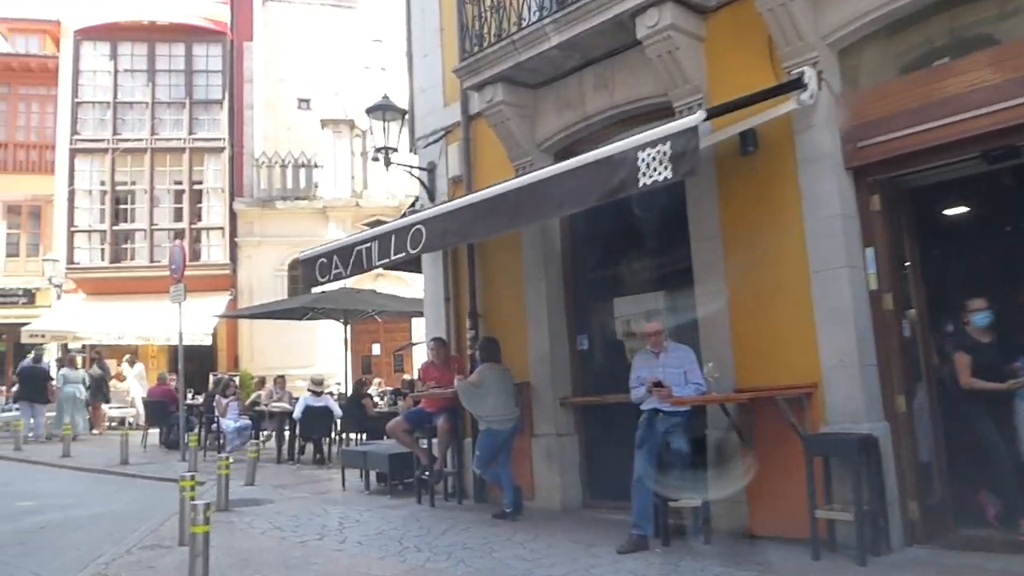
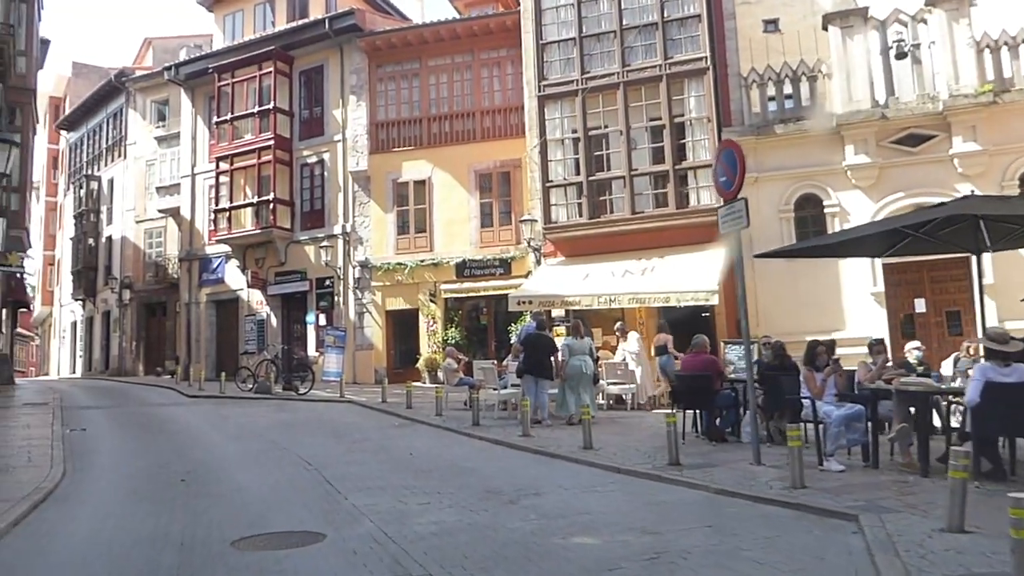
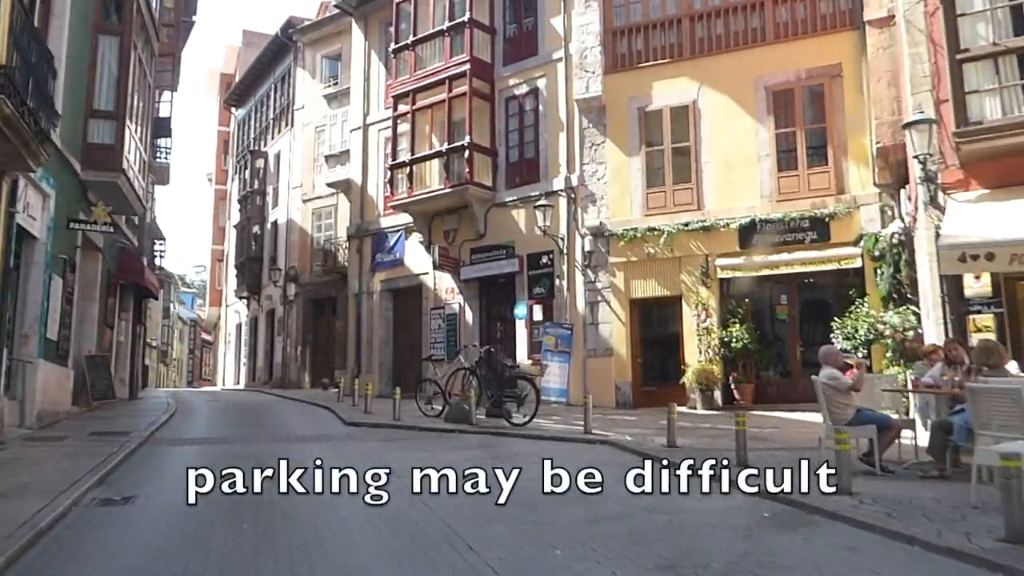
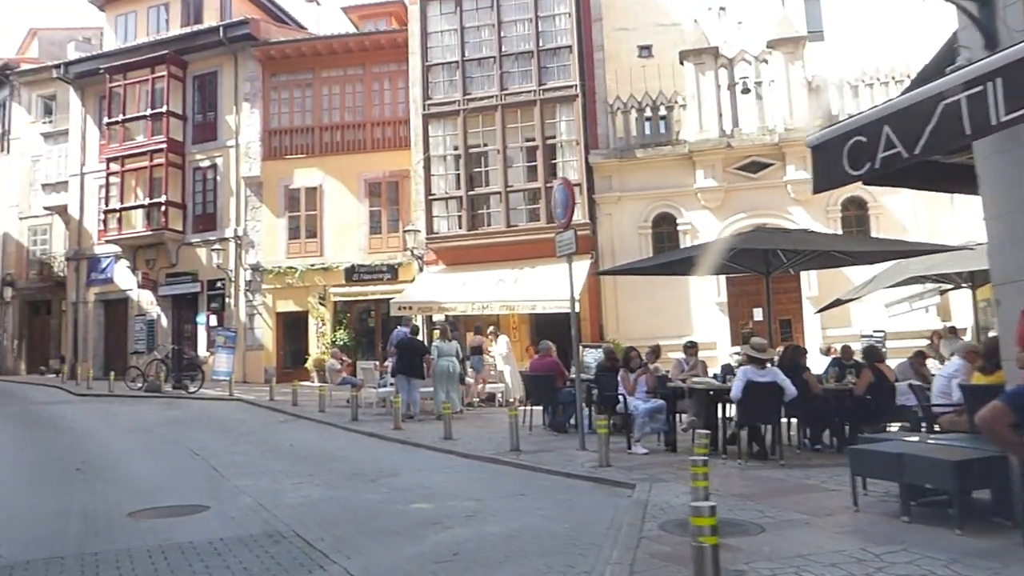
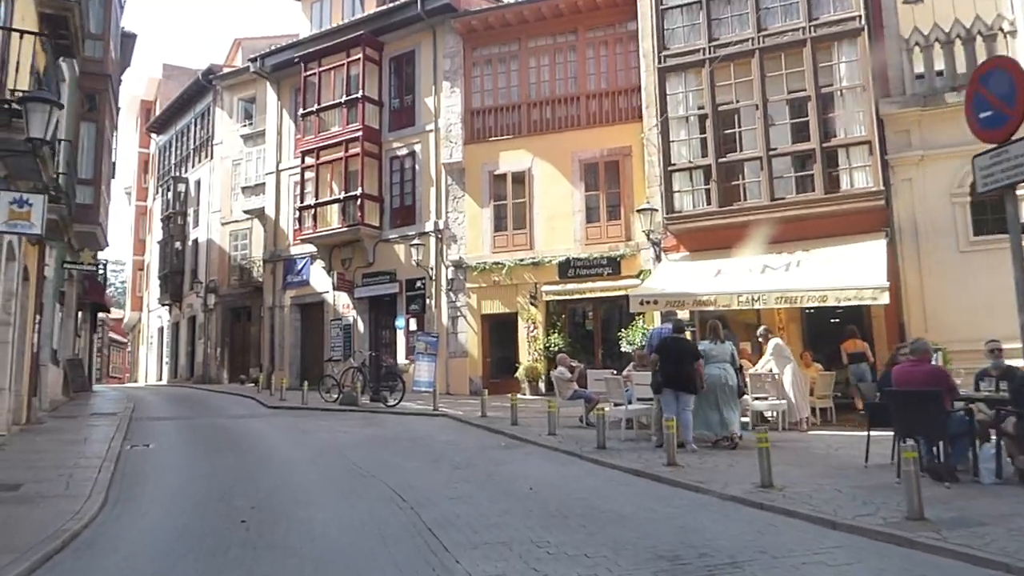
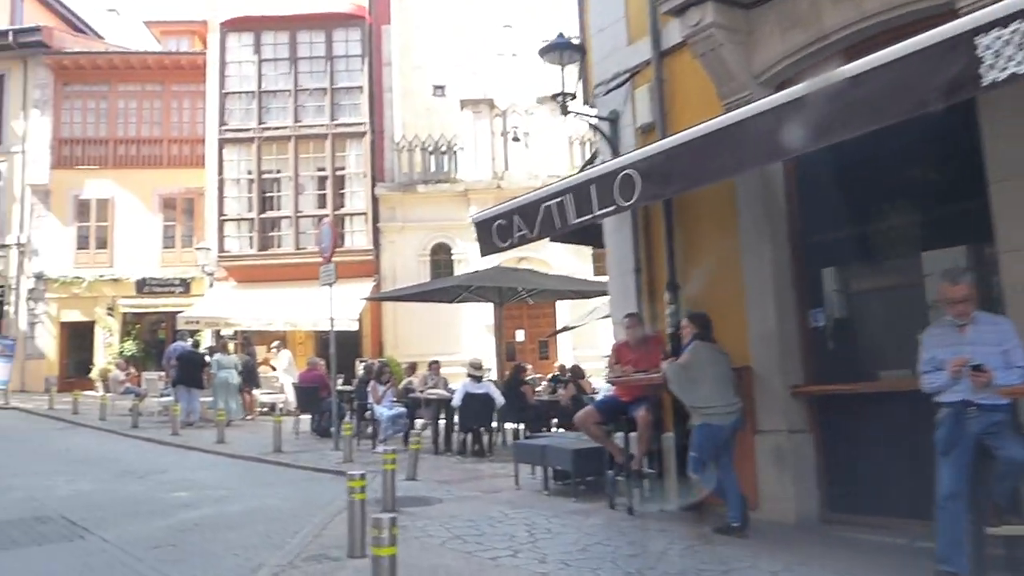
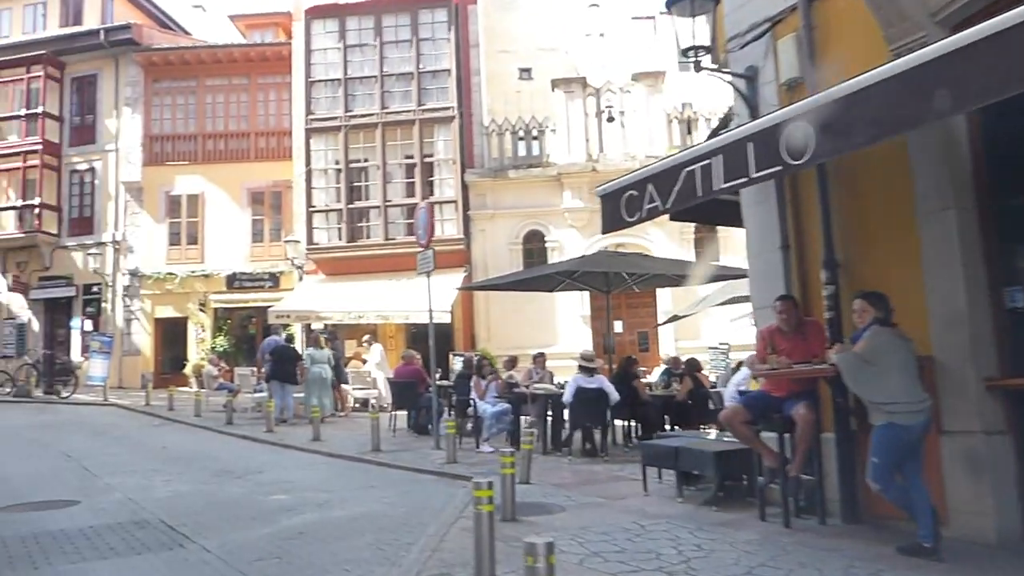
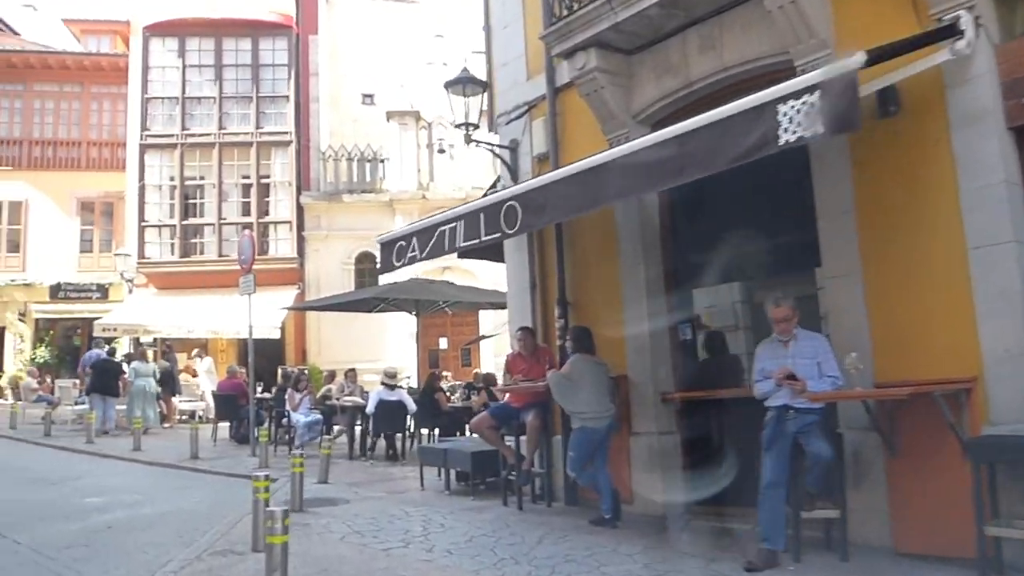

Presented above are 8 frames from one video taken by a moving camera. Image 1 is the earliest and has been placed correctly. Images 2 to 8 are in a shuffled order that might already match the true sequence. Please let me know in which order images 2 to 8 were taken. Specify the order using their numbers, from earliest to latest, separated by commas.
8, 6, 7, 4, 2, 5, 3
